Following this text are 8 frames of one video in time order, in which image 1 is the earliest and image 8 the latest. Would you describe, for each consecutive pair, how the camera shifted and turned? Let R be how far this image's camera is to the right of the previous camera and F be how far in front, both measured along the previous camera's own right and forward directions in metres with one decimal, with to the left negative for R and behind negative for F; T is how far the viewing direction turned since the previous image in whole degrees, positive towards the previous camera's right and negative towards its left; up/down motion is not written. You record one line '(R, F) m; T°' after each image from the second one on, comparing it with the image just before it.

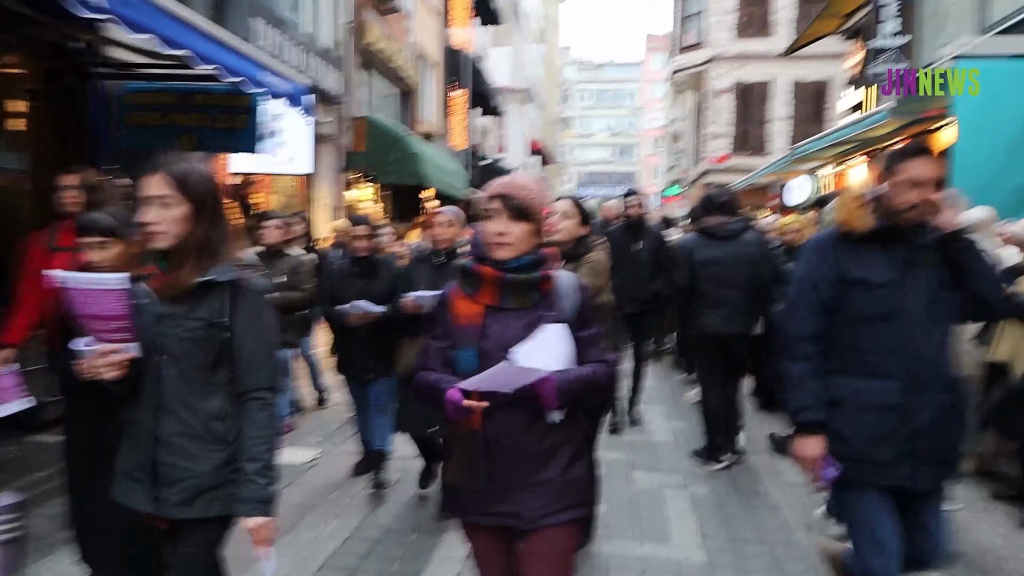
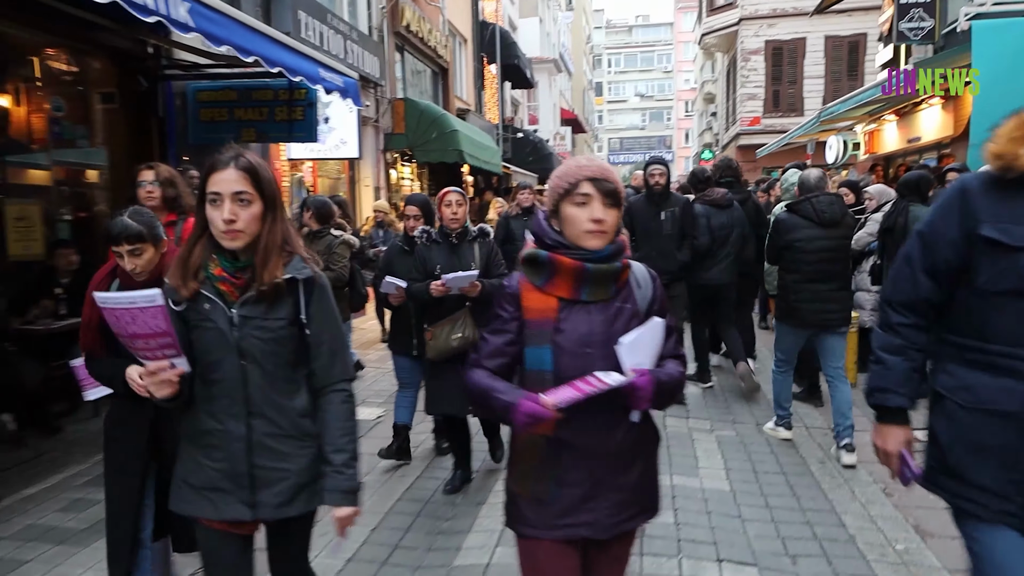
(0.0, -0.5) m; -3°
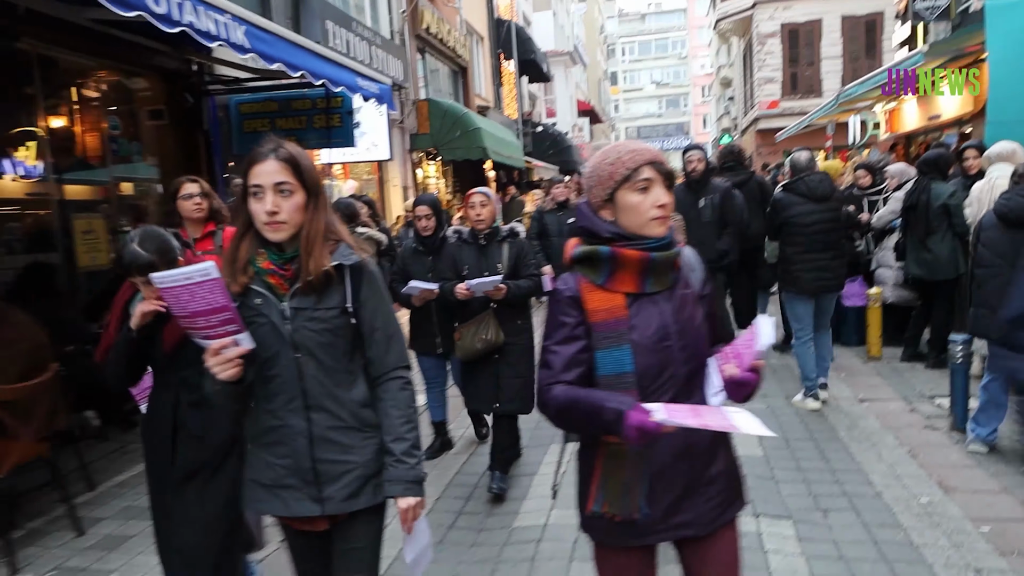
(-0.1, -0.3) m; -2°
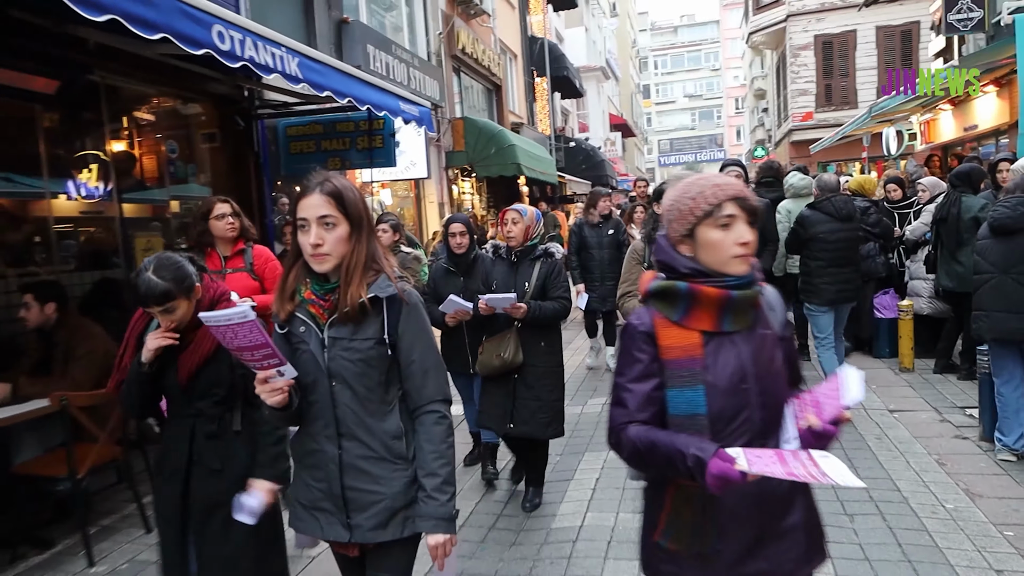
(0.0, -0.2) m; -3°
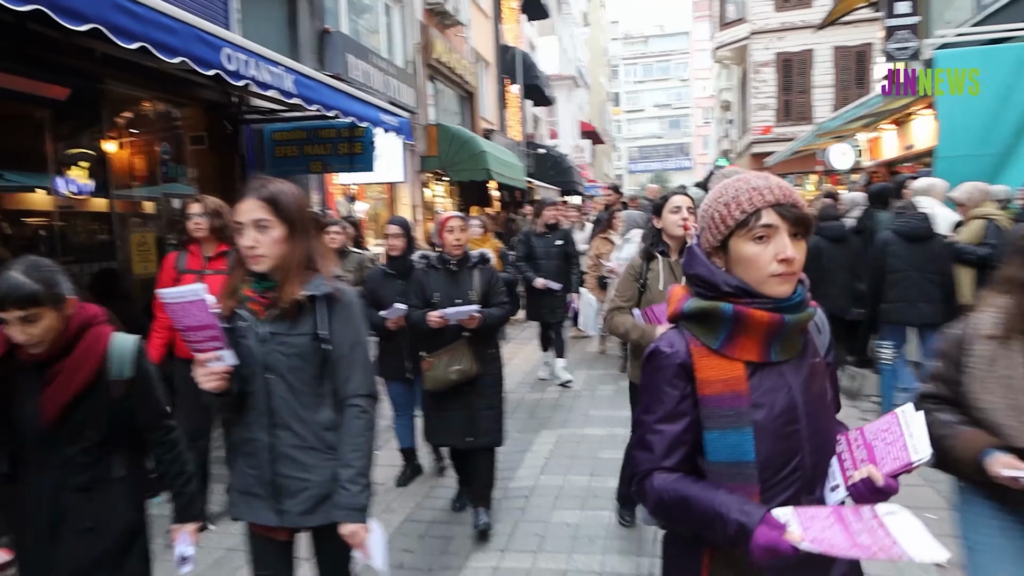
(0.0, -0.6) m; +2°
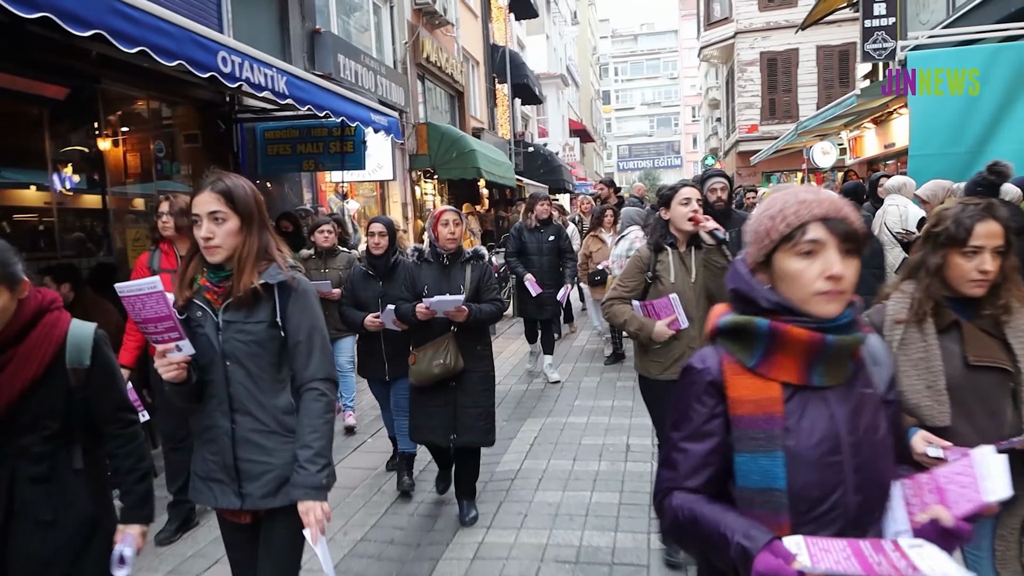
(0.0, -0.2) m; +1°
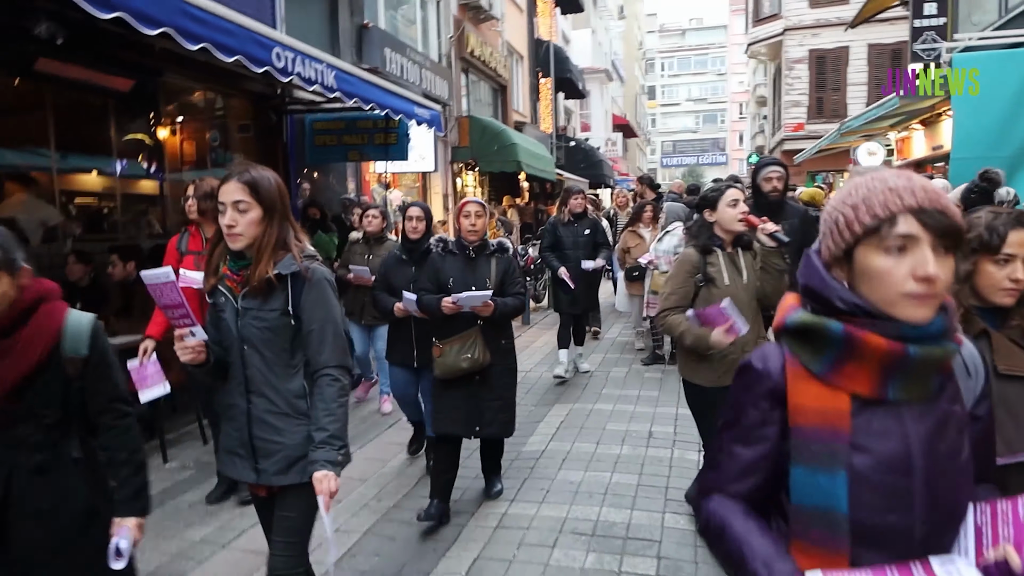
(+0.1, -0.2) m; -3°
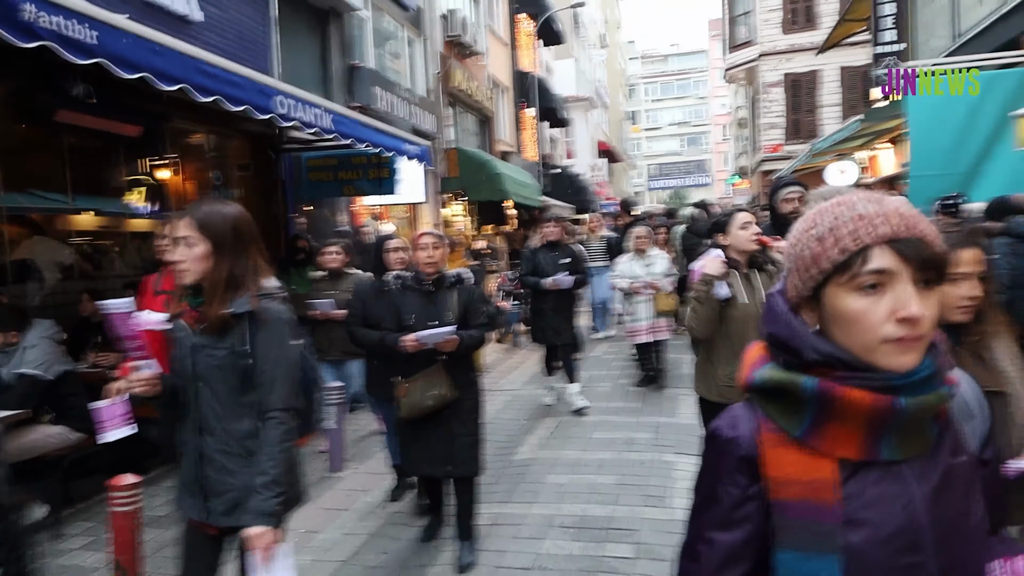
(0.0, -0.4) m; +1°
